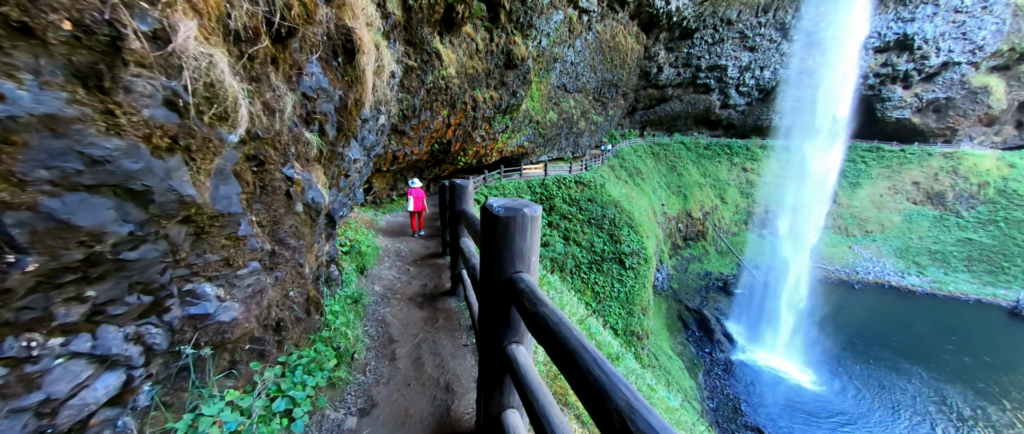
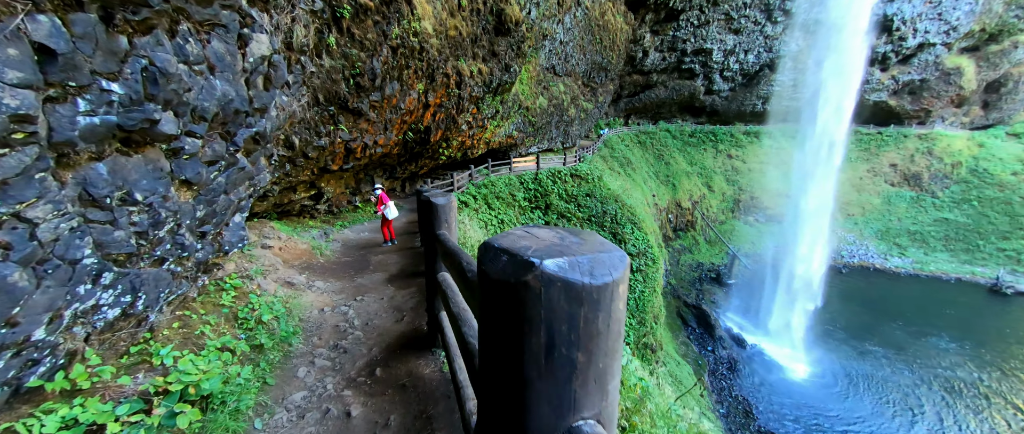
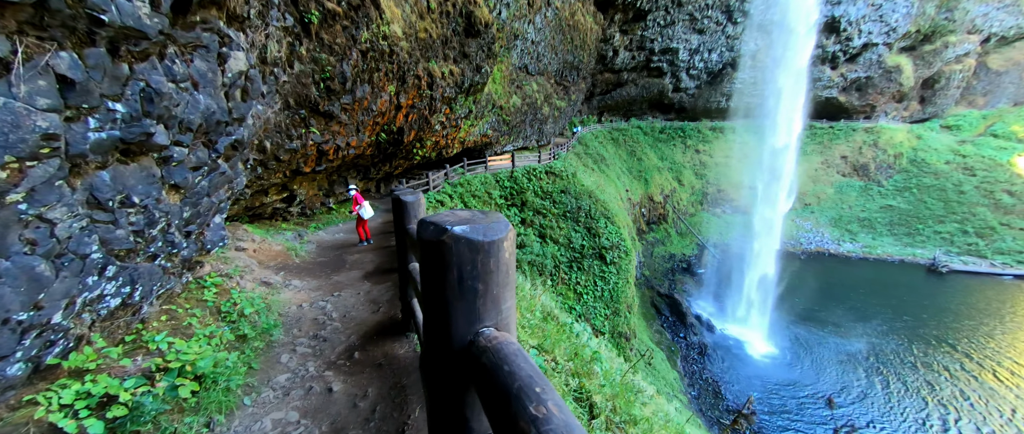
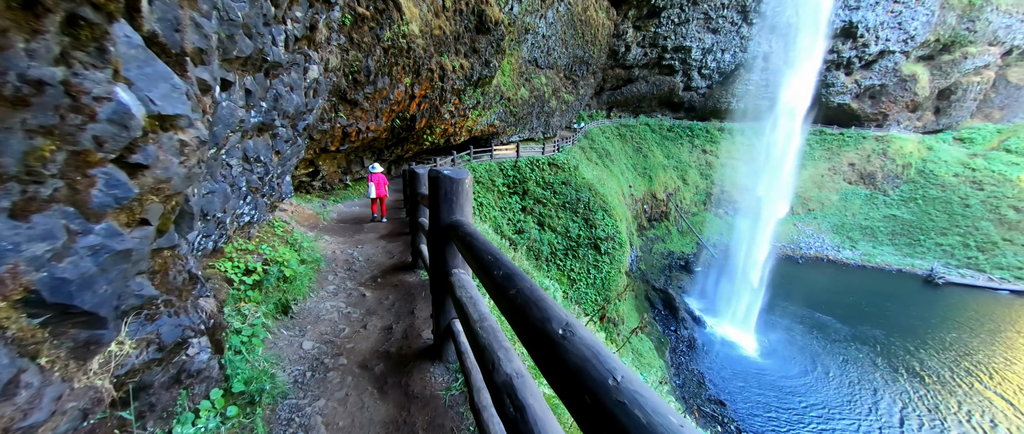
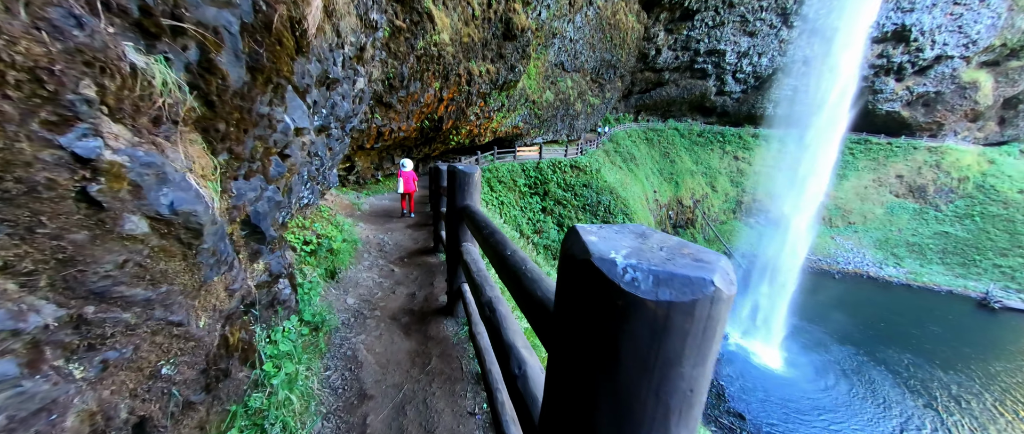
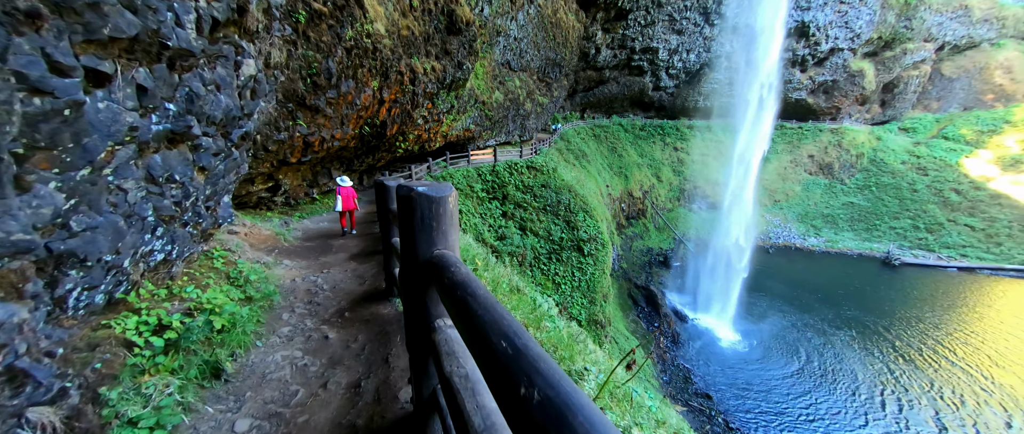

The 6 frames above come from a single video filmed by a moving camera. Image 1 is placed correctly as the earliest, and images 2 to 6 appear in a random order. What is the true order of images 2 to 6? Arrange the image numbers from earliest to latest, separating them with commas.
5, 4, 6, 3, 2
